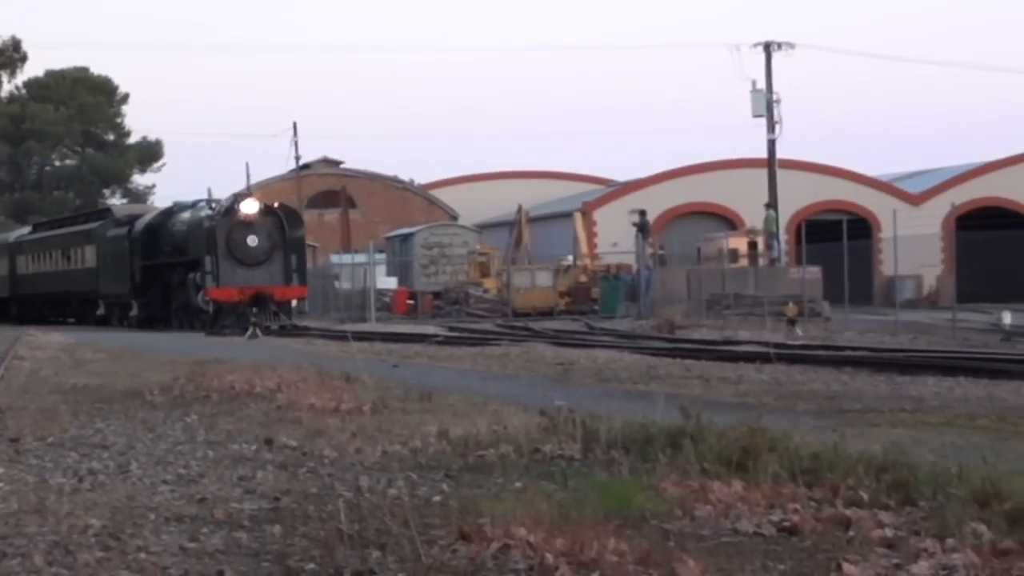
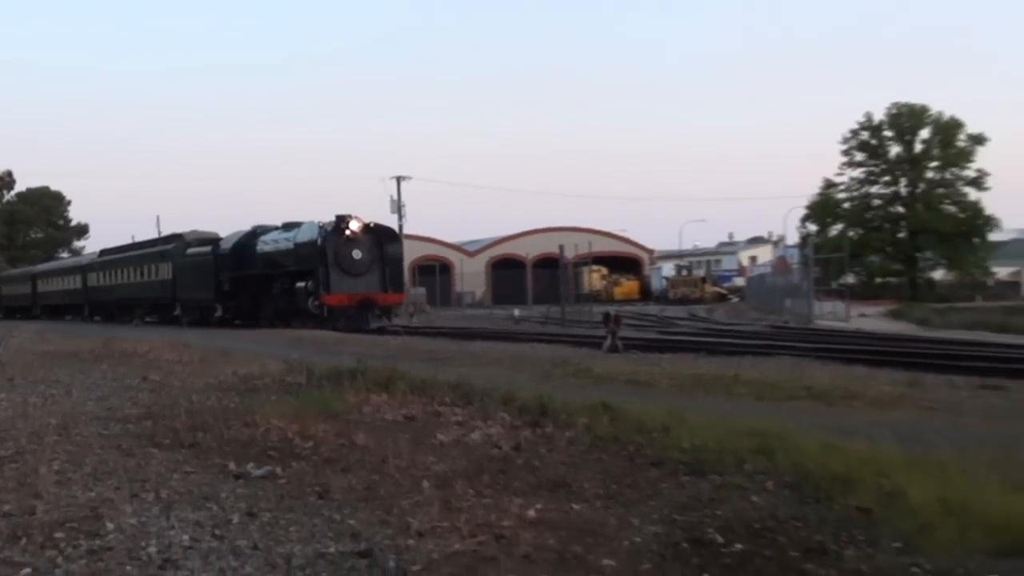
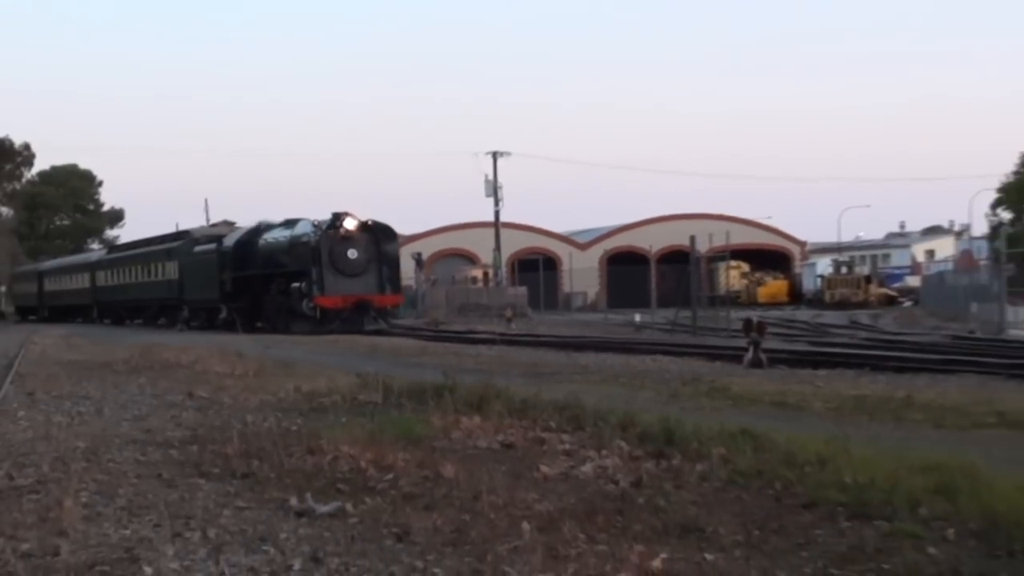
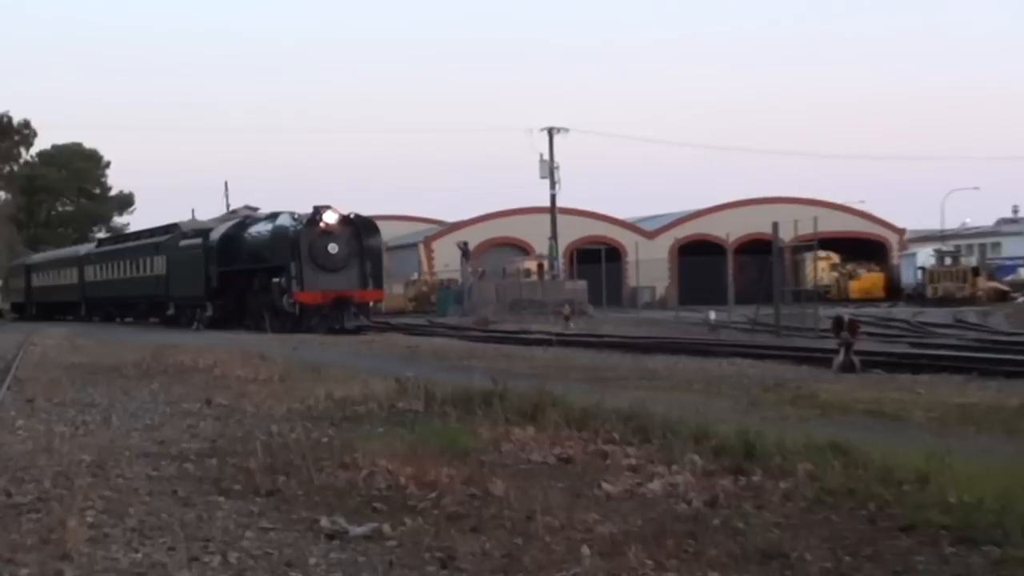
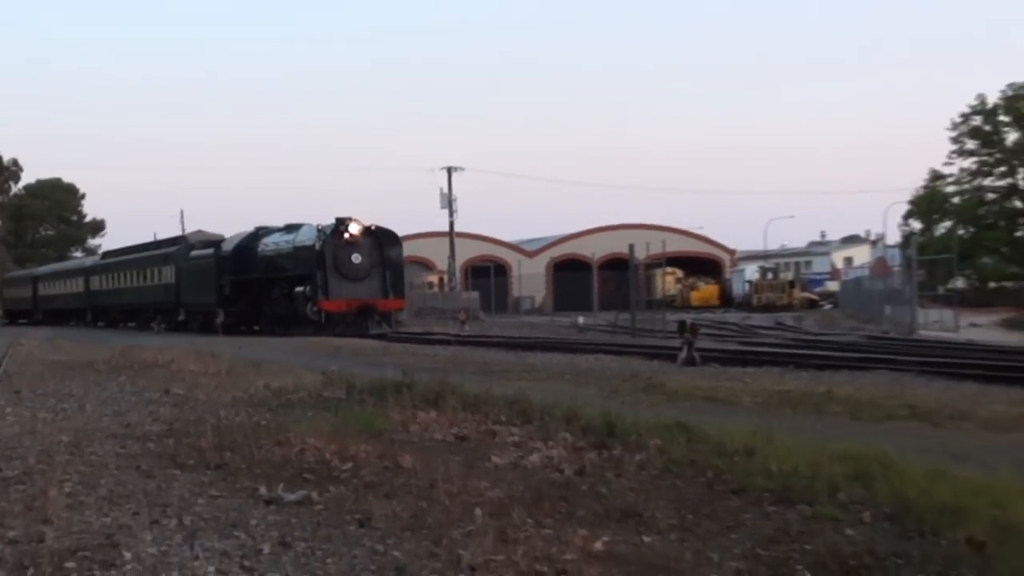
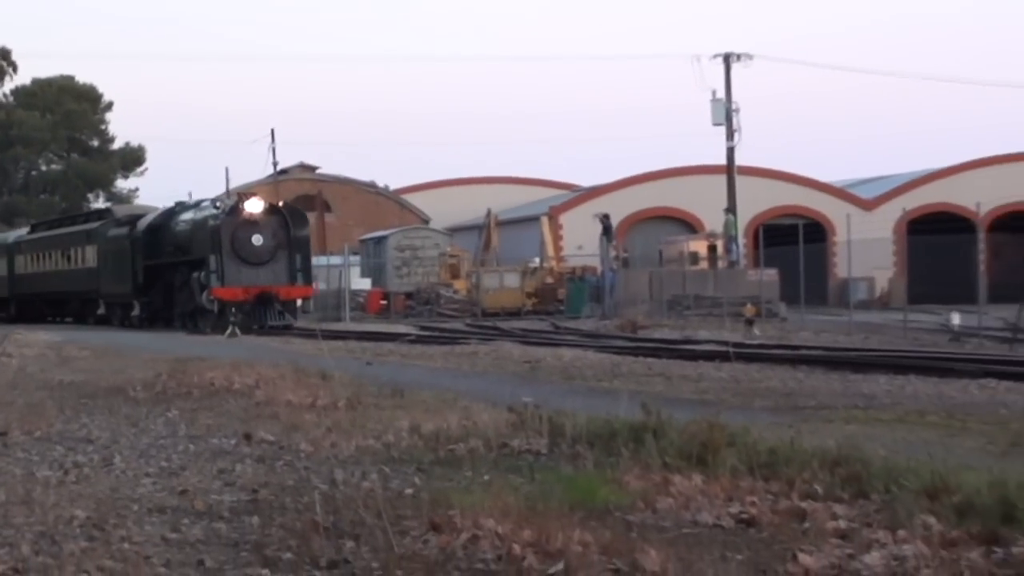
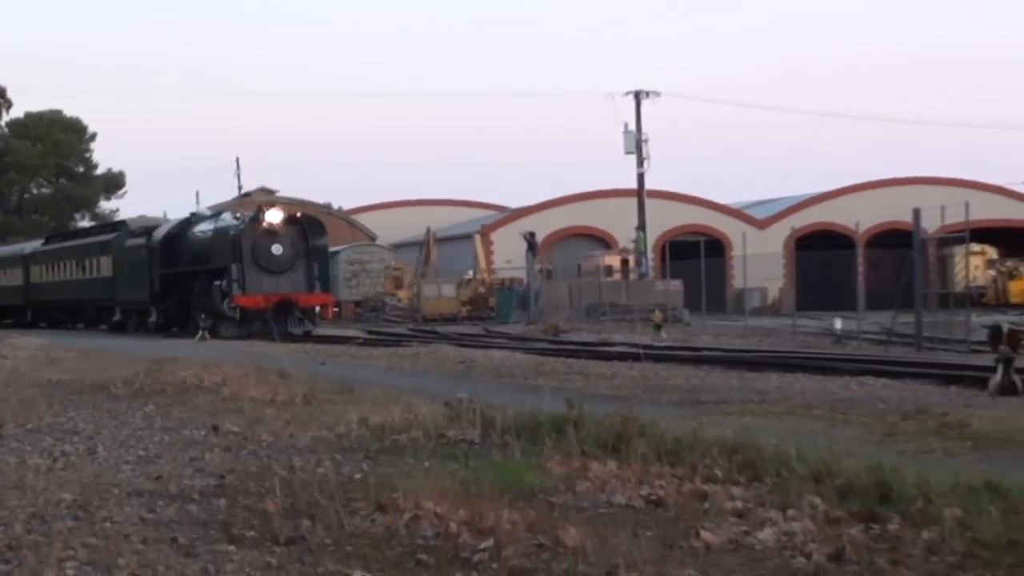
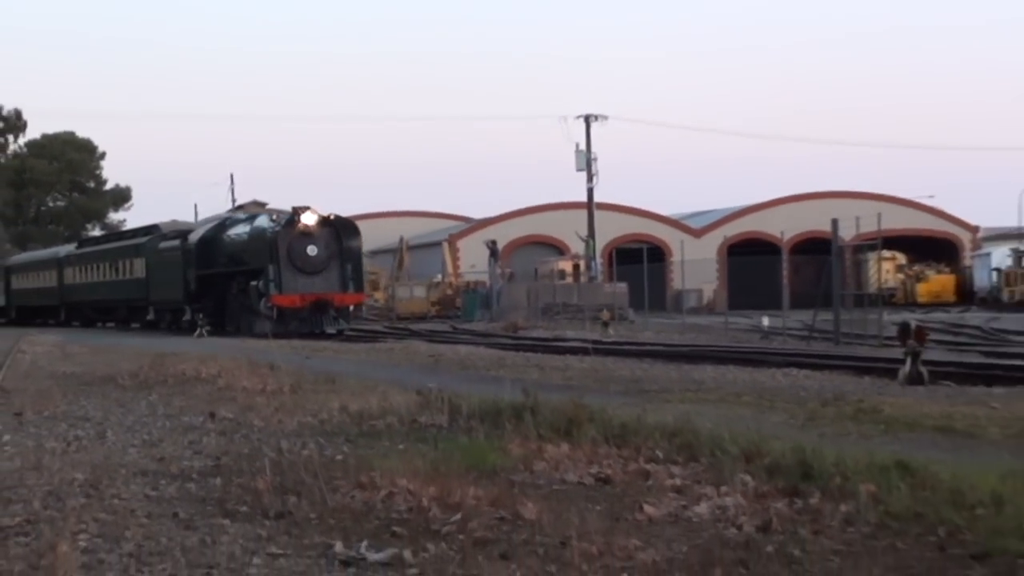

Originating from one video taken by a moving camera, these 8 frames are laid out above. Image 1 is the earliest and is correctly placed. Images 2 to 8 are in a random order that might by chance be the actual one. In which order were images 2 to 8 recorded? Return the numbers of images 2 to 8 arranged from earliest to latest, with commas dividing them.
6, 7, 8, 4, 3, 5, 2
